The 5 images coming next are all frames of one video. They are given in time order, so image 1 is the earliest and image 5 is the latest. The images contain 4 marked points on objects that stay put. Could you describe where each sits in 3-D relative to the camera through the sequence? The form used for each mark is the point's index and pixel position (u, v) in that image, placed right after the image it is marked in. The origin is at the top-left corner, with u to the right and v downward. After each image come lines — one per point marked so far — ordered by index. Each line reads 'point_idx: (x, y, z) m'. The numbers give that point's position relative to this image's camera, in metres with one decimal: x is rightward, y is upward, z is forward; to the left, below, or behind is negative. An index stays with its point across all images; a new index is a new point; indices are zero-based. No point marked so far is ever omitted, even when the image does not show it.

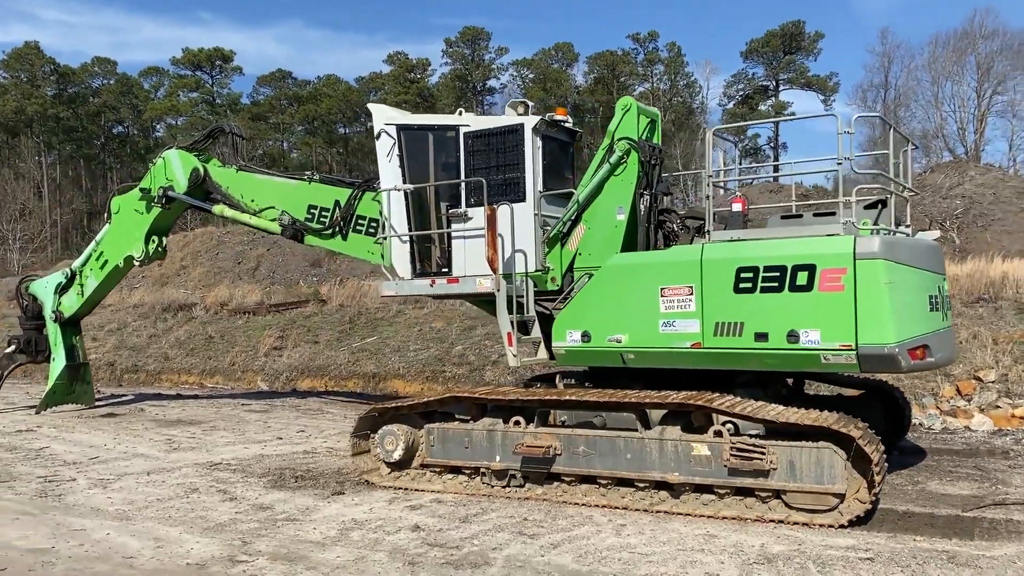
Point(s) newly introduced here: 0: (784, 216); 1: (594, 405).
0: (+1.8, +0.5, +6.1) m
1: (+0.5, -0.8, +5.9) m
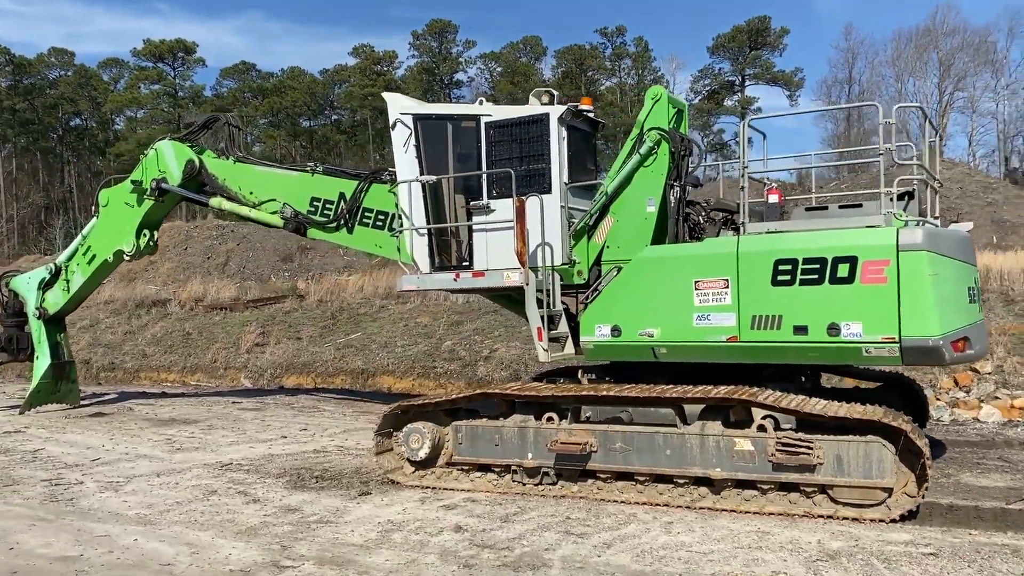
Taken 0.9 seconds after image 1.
0: (+2.0, +0.5, +6.0) m
1: (+0.7, -0.7, +5.8) m
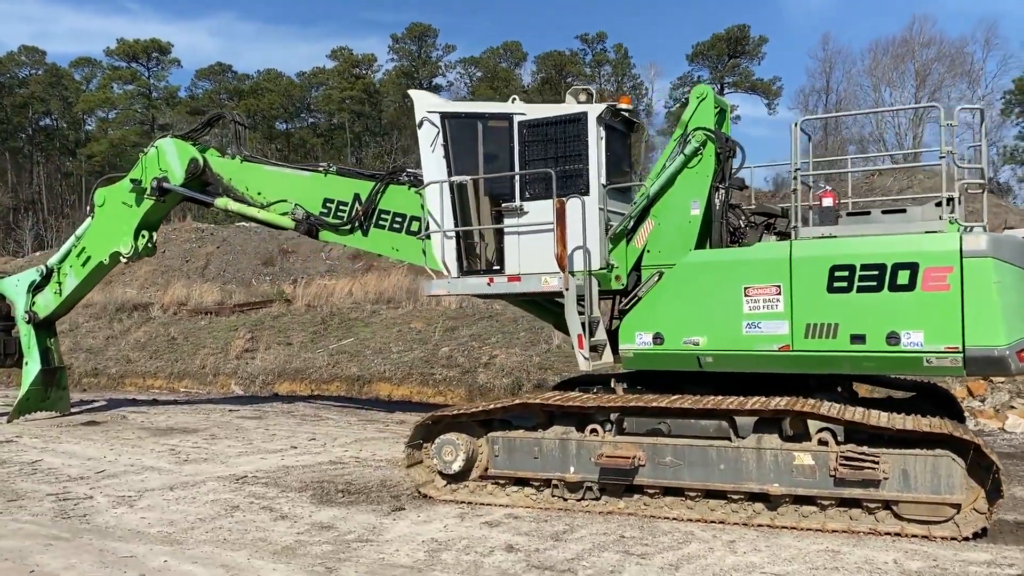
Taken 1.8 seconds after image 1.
0: (+2.3, +0.5, +5.8) m
1: (+1.0, -0.8, +5.5) m
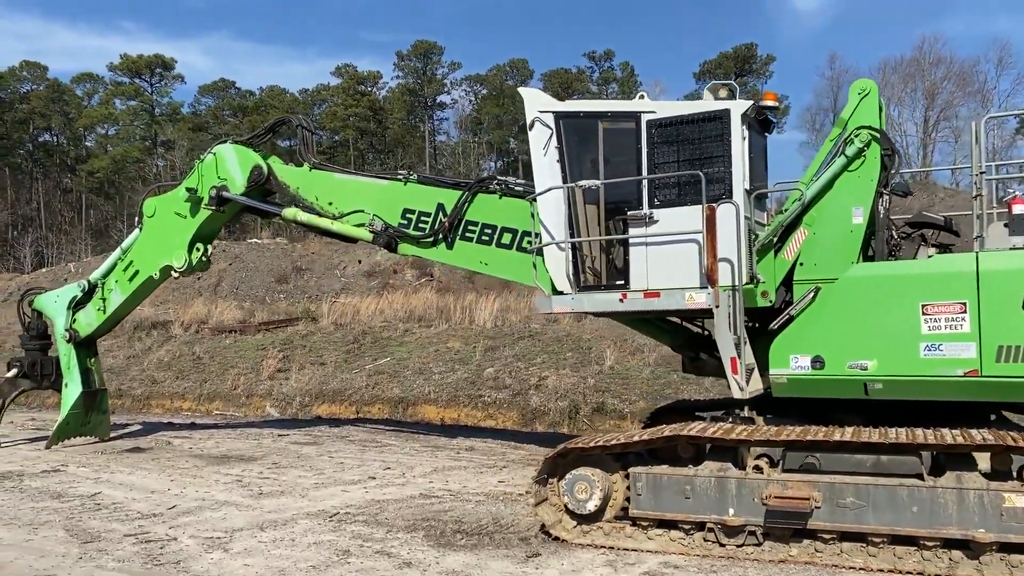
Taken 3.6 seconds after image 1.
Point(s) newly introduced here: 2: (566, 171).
0: (+3.1, +0.4, +5.2) m
1: (+1.9, -0.9, +4.9) m
2: (+0.4, +0.8, +6.3) m
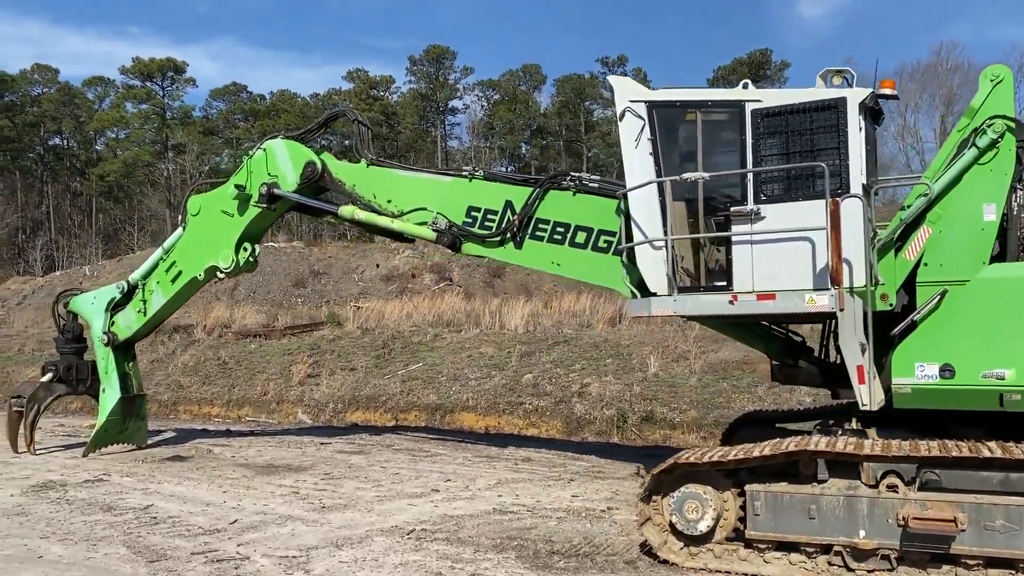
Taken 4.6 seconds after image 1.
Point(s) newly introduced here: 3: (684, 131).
0: (+3.7, +0.4, +4.8) m
1: (+2.4, -0.9, +4.4) m
2: (+1.0, +0.8, +5.9) m
3: (+1.1, +1.0, +5.8) m
